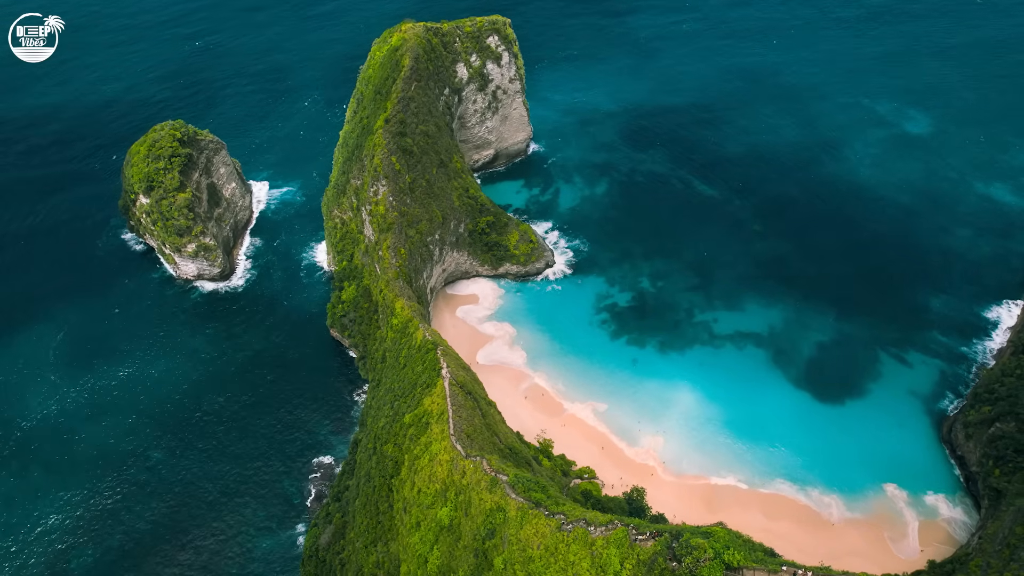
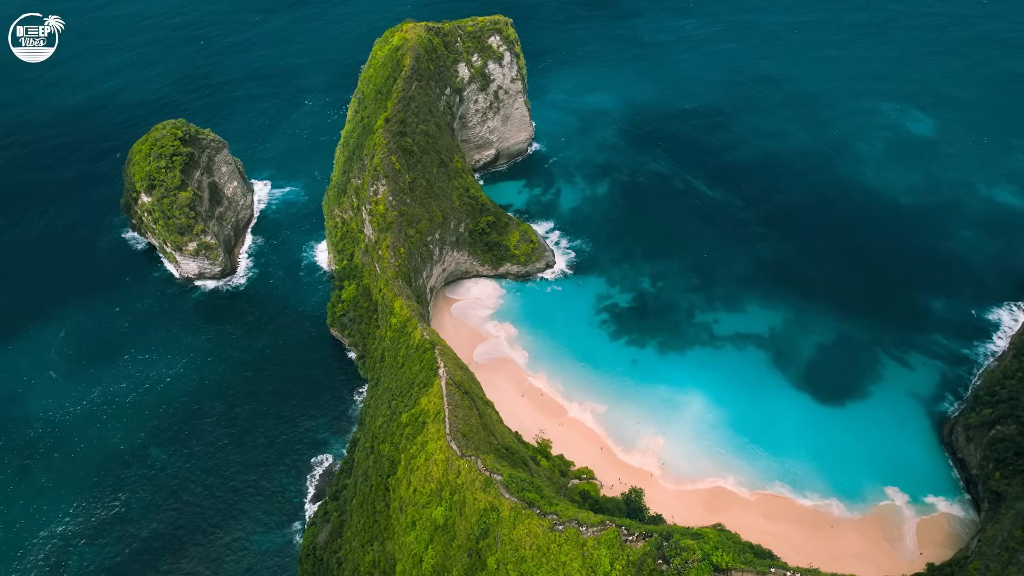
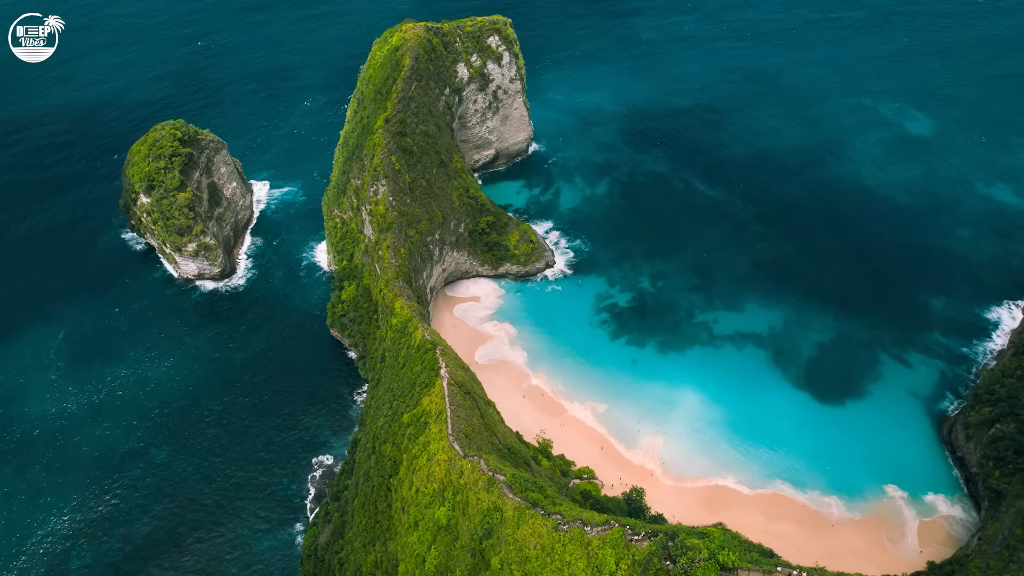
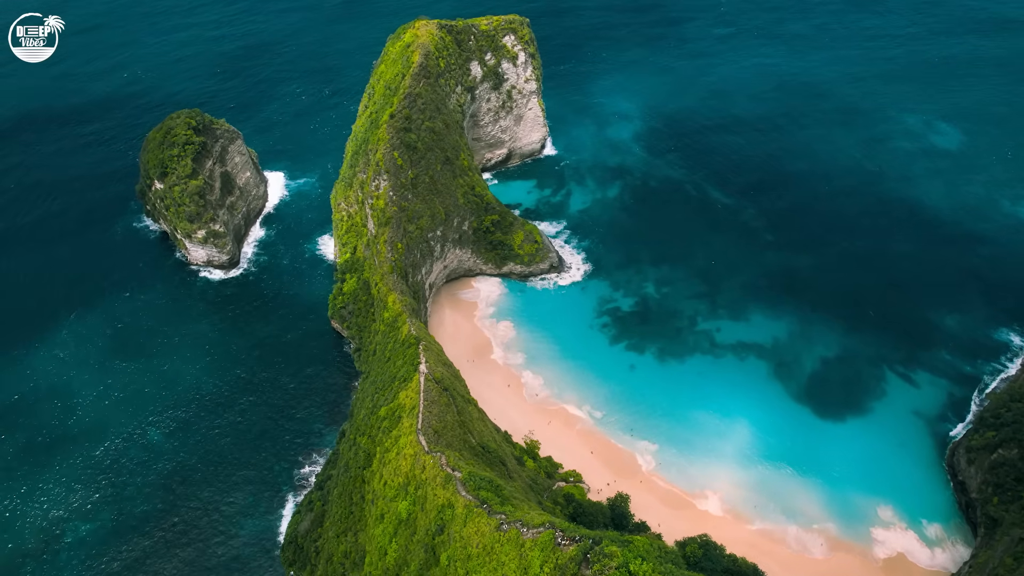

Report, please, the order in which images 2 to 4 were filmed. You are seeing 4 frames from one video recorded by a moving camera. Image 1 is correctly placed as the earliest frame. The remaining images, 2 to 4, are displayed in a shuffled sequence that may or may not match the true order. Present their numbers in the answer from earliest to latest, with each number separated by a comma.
3, 2, 4
